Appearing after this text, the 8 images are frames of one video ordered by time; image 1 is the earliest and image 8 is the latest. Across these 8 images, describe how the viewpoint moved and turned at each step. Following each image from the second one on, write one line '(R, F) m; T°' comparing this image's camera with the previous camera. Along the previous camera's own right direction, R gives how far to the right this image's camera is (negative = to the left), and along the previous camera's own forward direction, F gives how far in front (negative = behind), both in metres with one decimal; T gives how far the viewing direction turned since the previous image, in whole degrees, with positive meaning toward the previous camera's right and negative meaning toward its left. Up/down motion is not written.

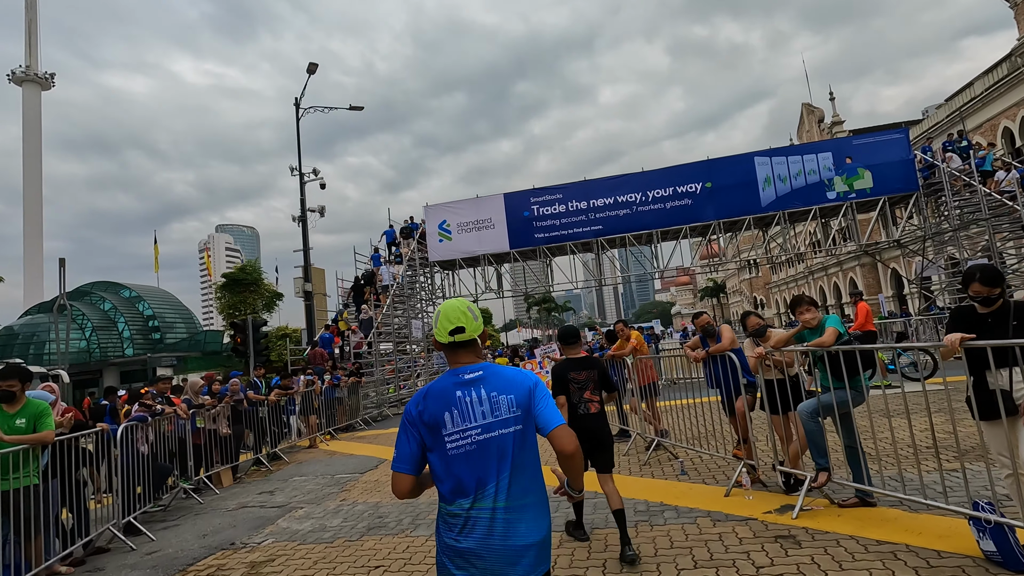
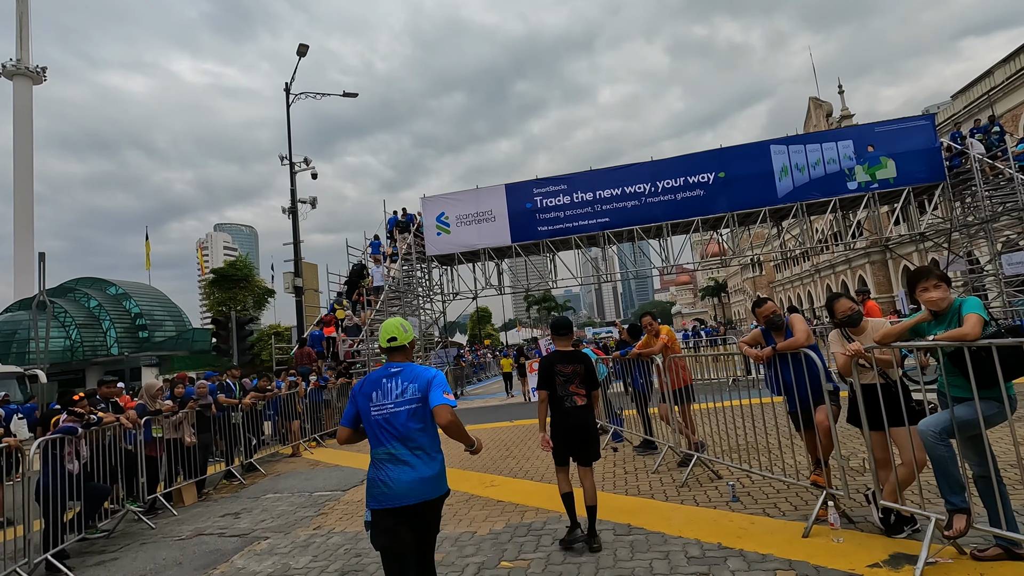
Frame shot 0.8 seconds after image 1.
(-0.1, +1.1) m; 0°
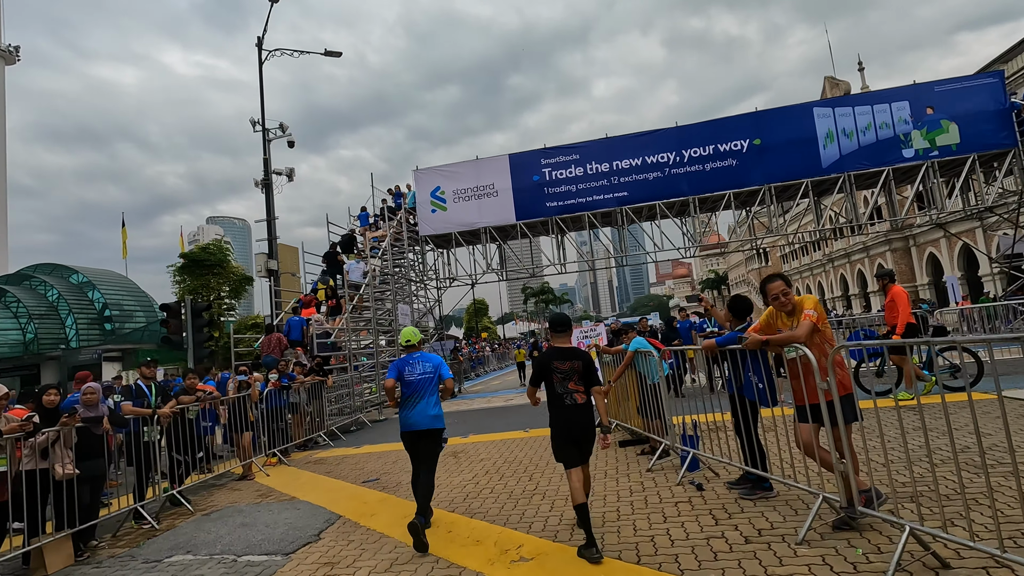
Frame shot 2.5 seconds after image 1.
(-0.3, +2.4) m; +1°
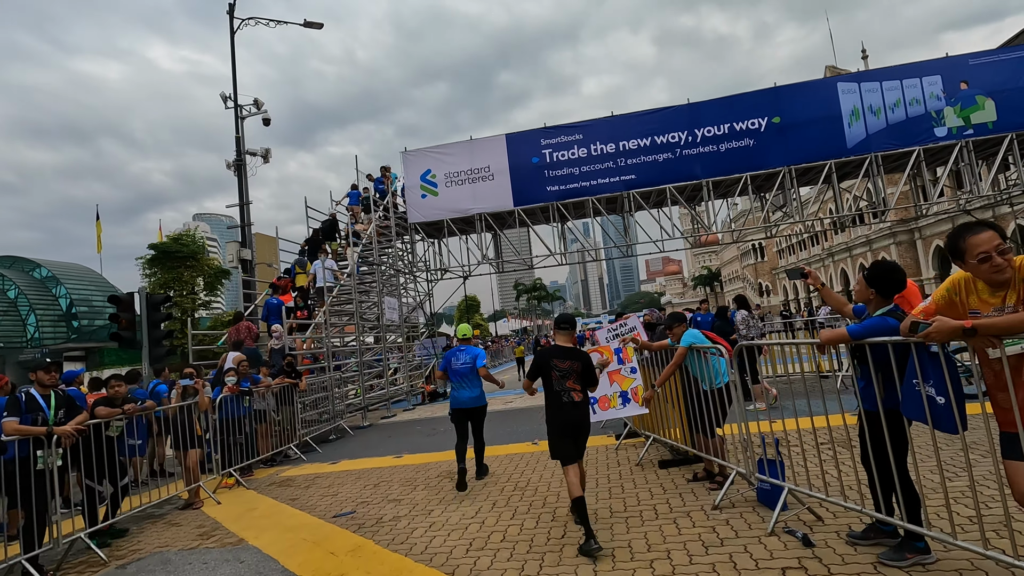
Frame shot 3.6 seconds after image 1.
(-0.2, +1.5) m; +1°
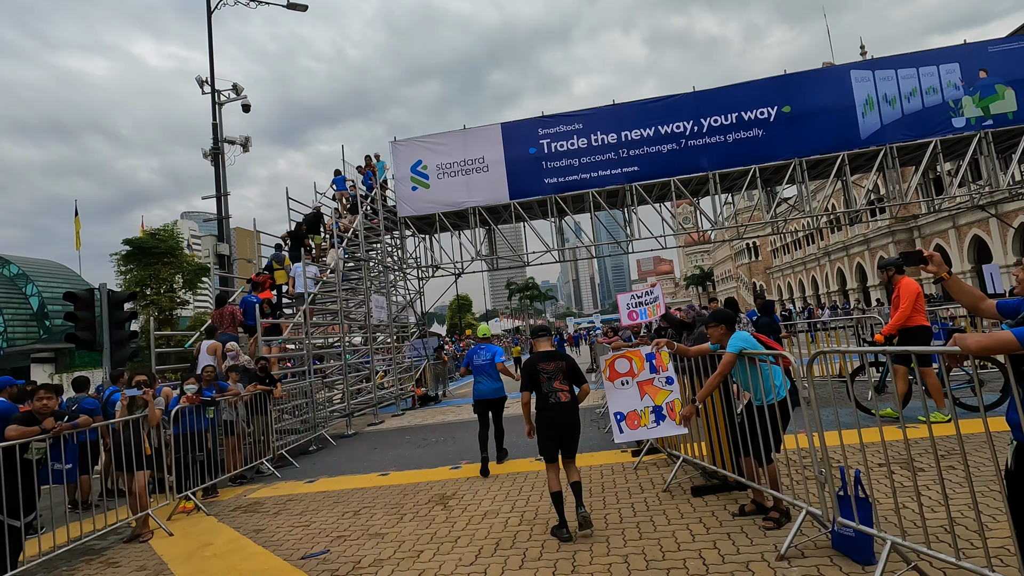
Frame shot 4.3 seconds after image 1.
(-0.1, +0.9) m; +1°
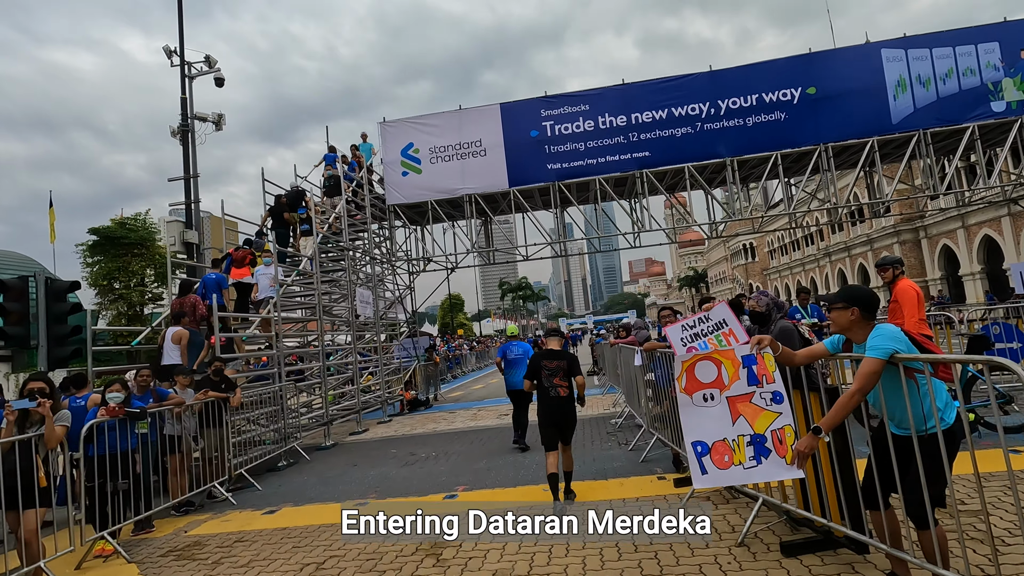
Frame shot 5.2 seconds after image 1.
(-0.2, +1.3) m; +1°
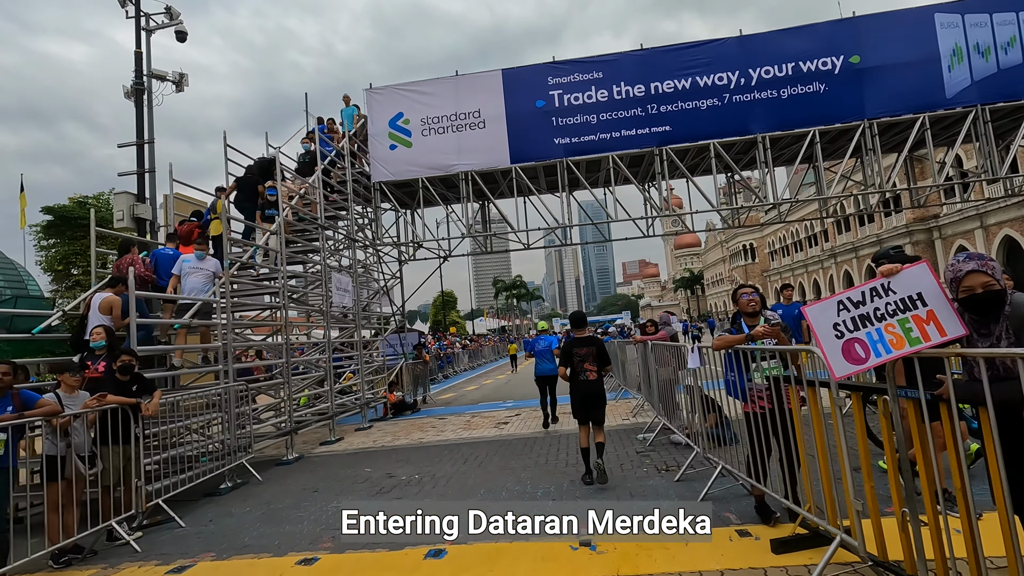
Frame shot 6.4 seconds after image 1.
(-0.2, +1.7) m; +1°
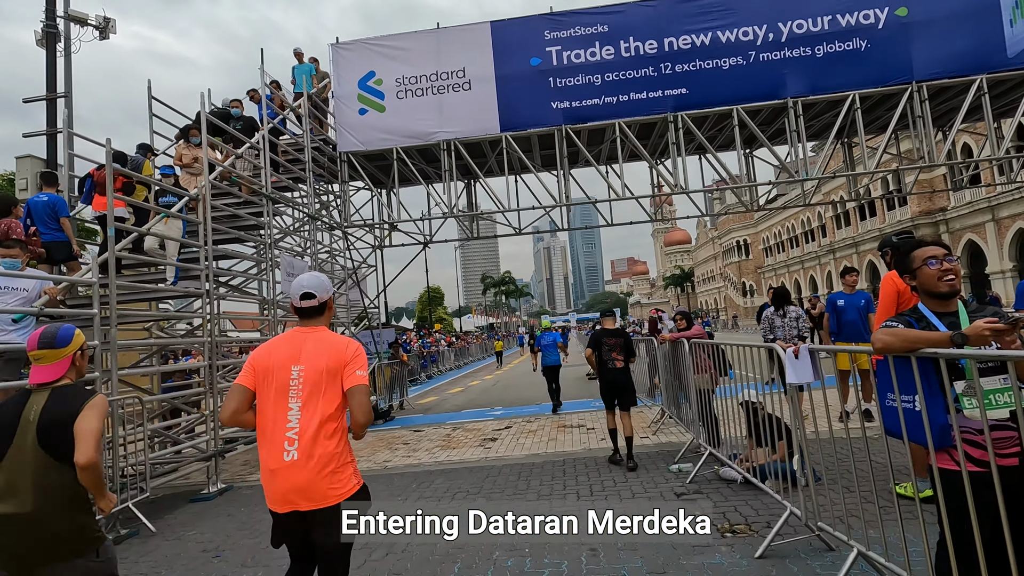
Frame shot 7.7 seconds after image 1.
(0.0, +1.8) m; +1°
